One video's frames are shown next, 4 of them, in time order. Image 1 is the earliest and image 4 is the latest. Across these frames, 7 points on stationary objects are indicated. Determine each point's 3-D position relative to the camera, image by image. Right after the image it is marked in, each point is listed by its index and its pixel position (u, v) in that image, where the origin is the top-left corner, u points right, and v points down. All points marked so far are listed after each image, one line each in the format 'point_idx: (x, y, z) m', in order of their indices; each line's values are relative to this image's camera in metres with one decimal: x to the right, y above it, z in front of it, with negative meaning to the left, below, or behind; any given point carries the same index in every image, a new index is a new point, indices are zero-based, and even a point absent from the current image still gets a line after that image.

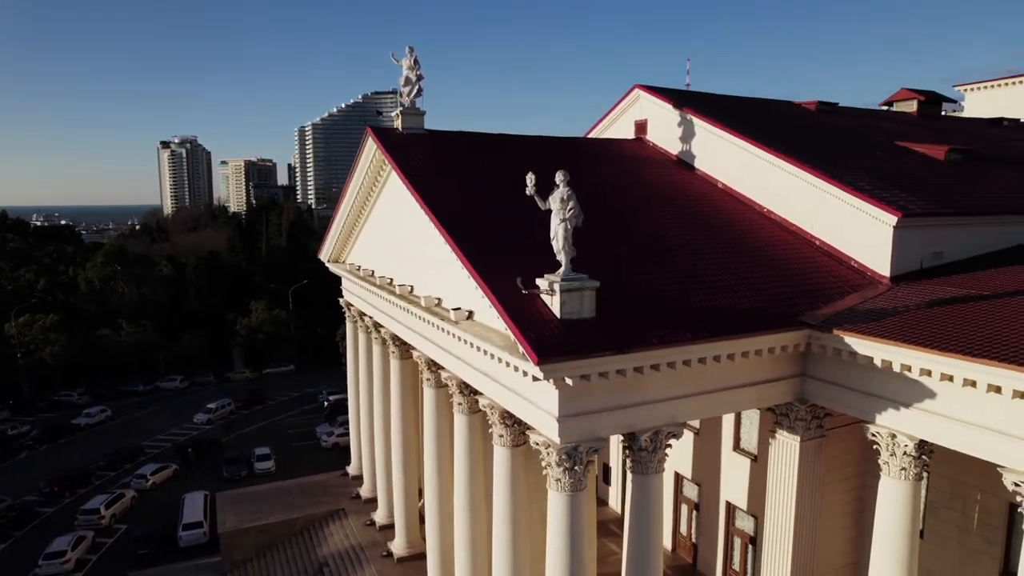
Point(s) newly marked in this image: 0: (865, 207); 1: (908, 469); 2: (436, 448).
0: (+7.7, +1.8, +14.3) m
1: (+6.8, -3.1, +11.3) m
2: (-2.1, -4.3, +17.5) m
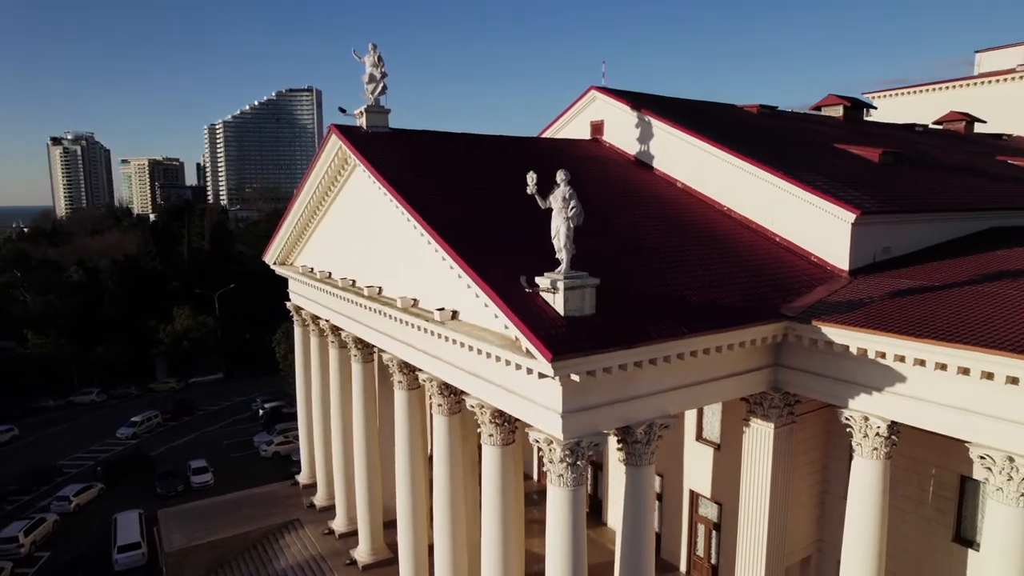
0: (+7.2, +1.9, +15.2) m
1: (+6.7, -3.0, +12.1) m
2: (-2.7, -4.3, +17.2) m
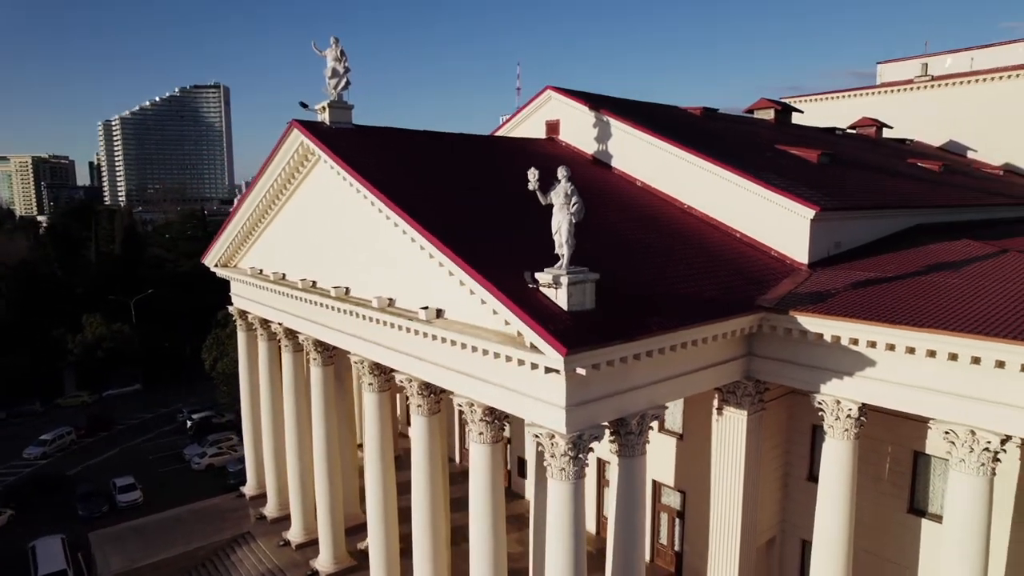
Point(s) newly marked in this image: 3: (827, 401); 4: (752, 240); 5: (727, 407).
0: (+6.6, +2.1, +16.1) m
1: (+6.6, -2.8, +12.9) m
2: (-3.4, -4.3, +16.8) m
3: (+6.2, -2.2, +13.1) m
4: (+6.2, +1.2, +17.0) m
5: (+4.8, -2.6, +14.8) m
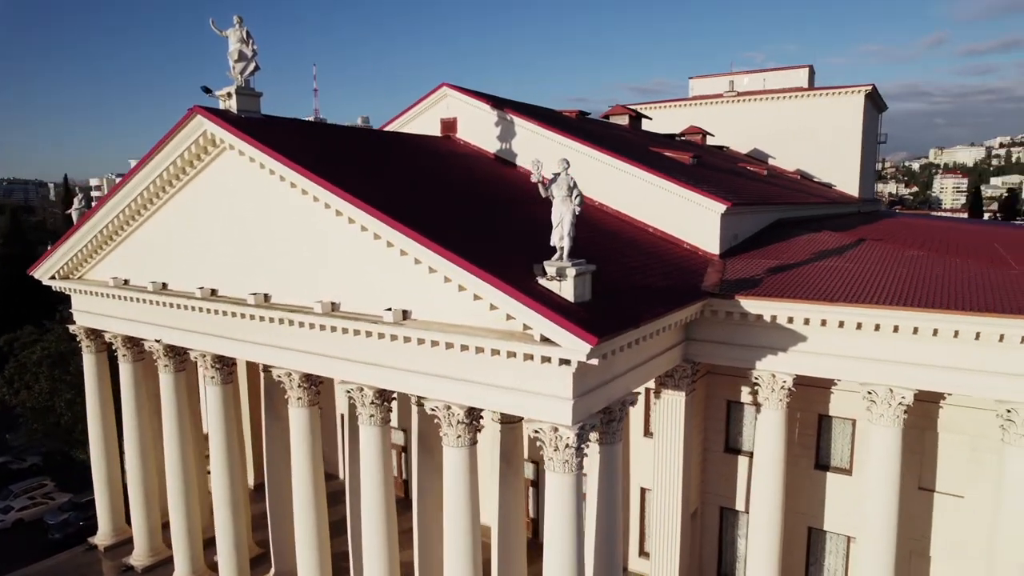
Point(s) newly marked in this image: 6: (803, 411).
0: (+4.8, +2.4, +17.5) m
1: (+5.9, -2.5, +14.4) m
2: (-4.7, -4.4, +15.4) m
3: (+5.5, -1.9, +14.5) m
4: (+4.2, +1.5, +18.3) m
5: (+3.7, -2.4, +15.7) m
6: (+7.2, -3.0, +16.3) m
